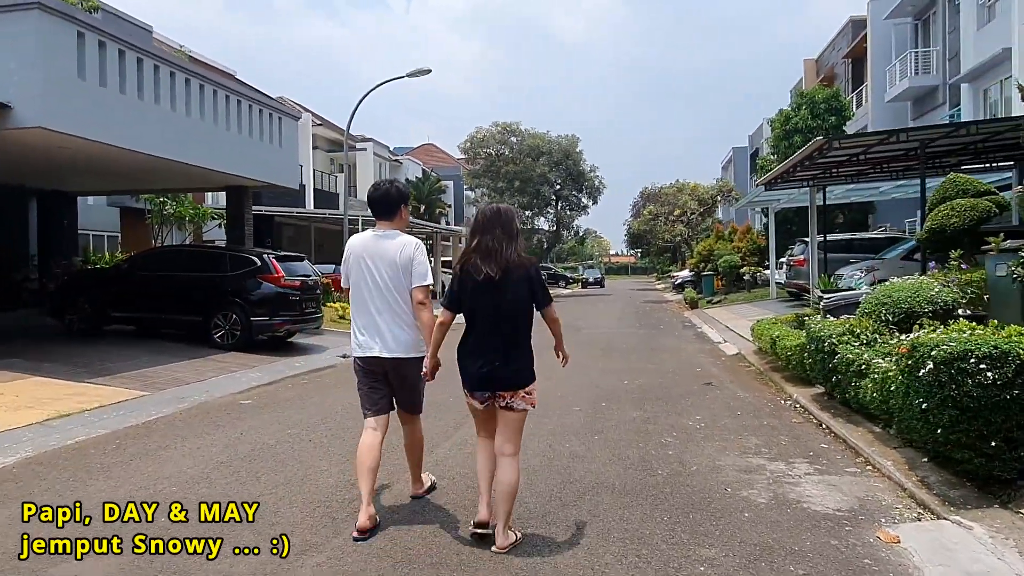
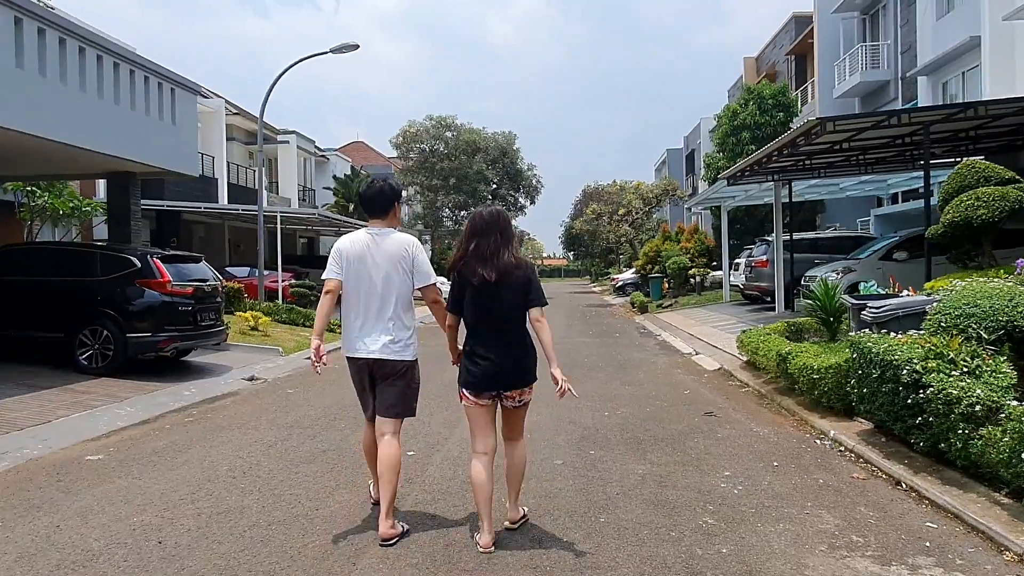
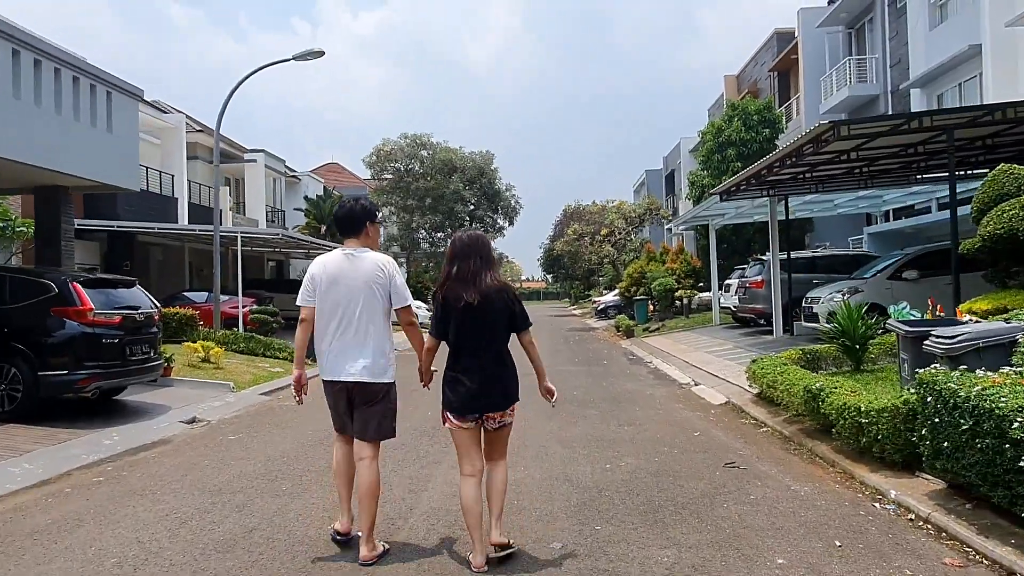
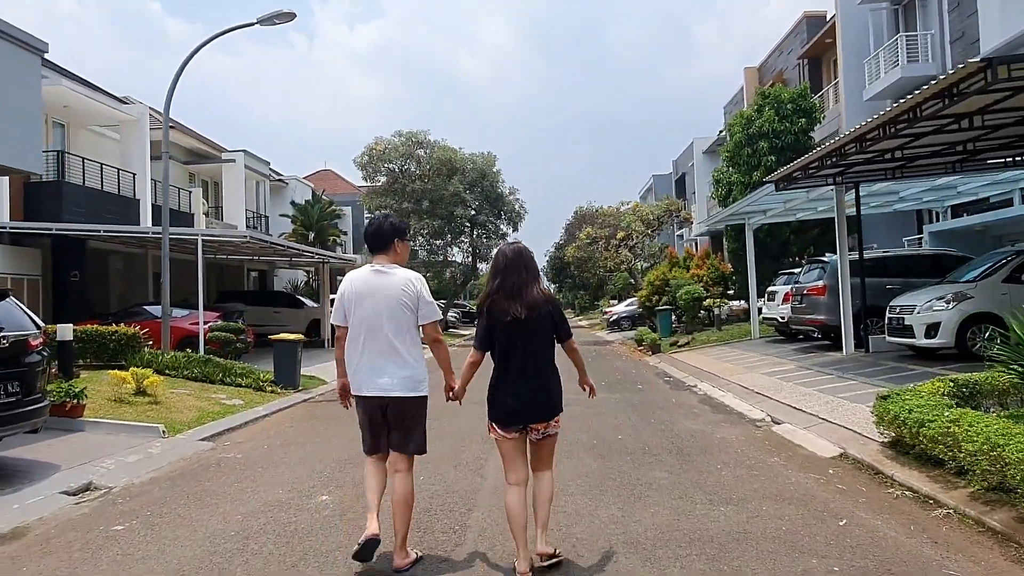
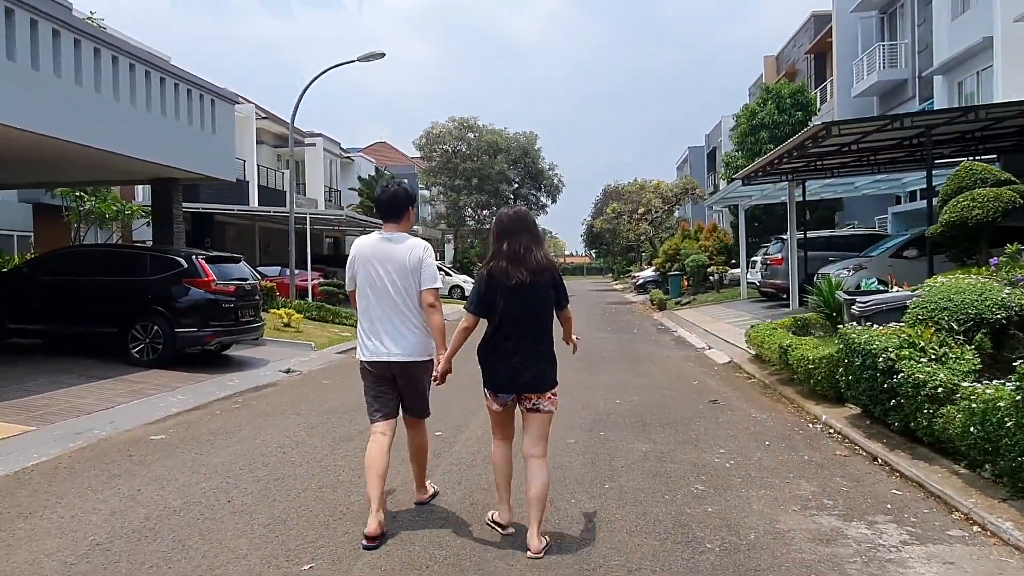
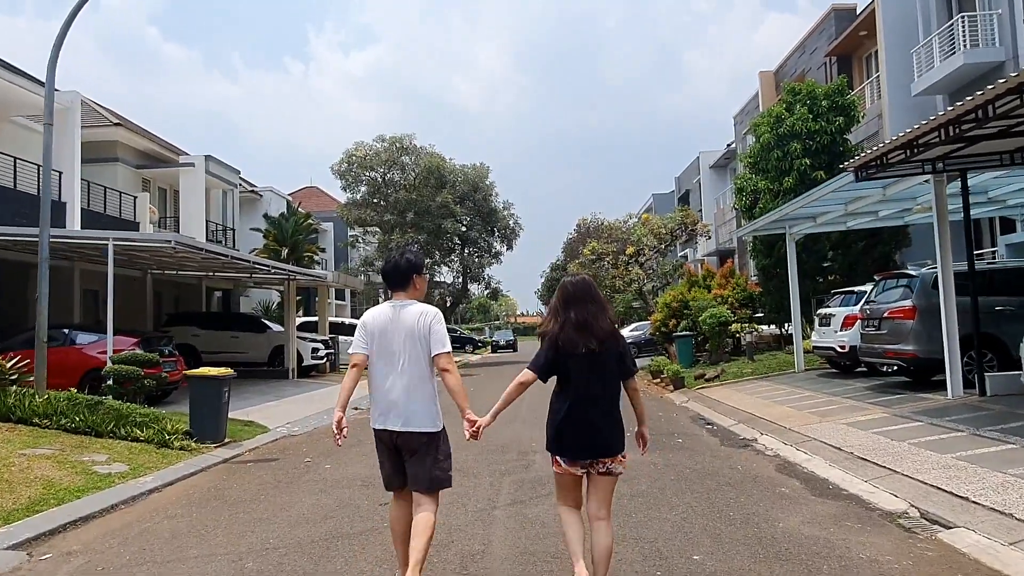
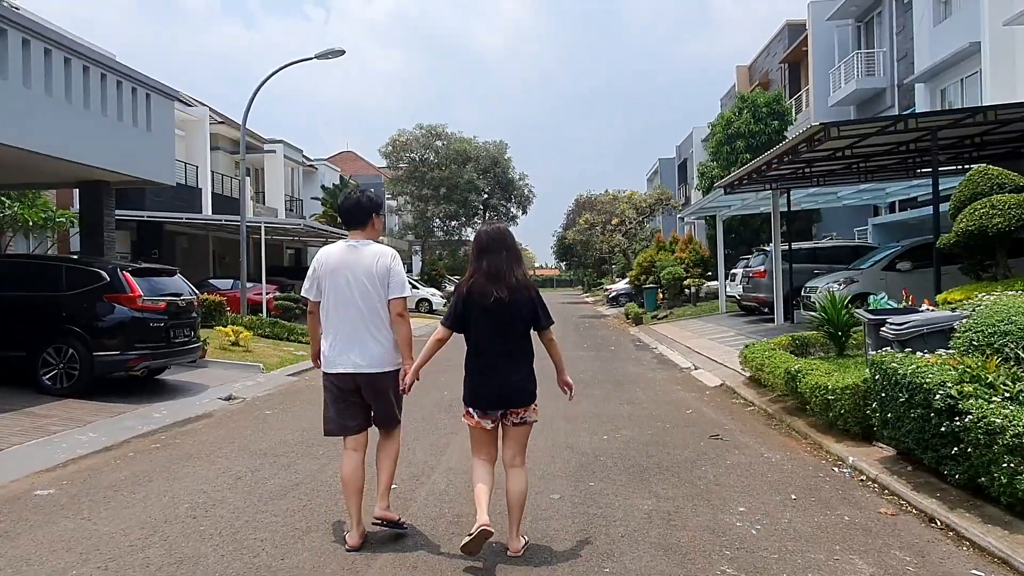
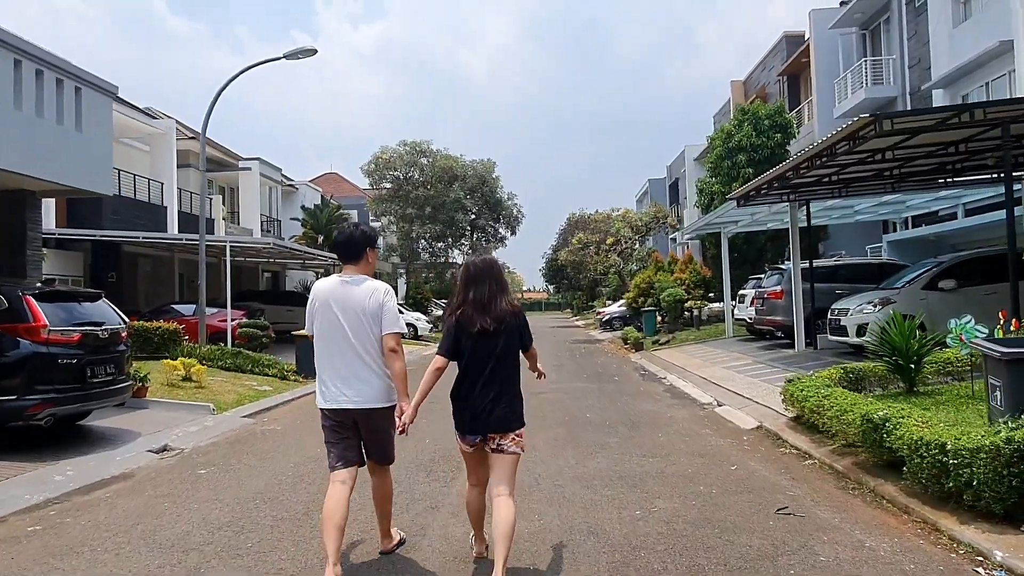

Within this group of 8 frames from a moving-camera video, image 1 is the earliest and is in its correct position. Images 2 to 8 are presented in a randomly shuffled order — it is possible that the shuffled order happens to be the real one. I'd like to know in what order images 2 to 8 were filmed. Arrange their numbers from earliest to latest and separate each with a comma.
5, 2, 7, 3, 8, 4, 6
